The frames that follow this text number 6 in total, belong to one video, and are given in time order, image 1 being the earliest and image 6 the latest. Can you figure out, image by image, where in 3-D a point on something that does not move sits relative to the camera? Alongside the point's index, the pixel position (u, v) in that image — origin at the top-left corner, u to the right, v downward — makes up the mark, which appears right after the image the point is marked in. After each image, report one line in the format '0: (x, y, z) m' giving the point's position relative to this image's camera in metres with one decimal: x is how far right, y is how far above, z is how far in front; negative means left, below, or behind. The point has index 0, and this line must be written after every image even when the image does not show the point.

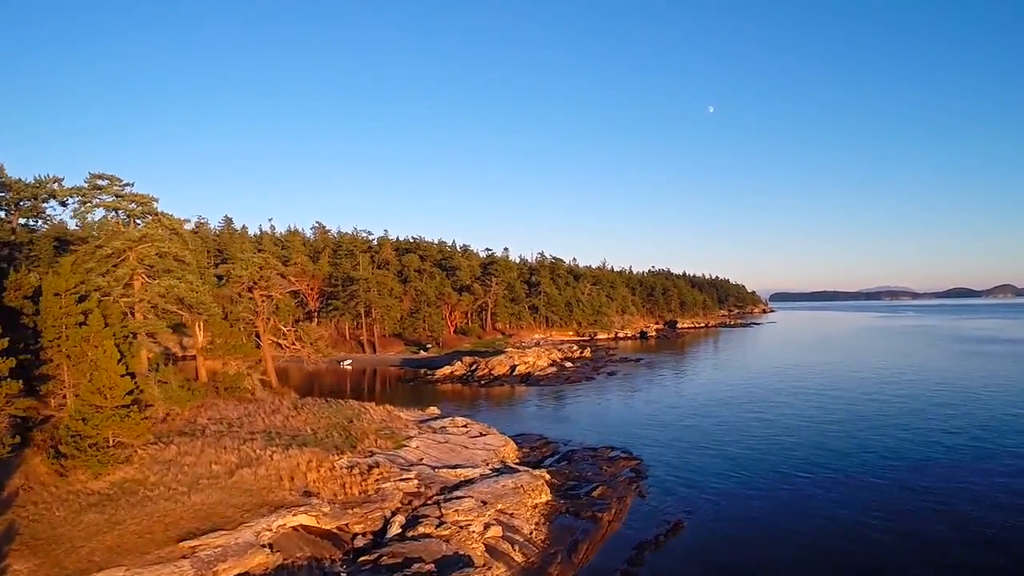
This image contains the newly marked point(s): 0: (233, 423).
0: (-8.3, -4.0, +18.7) m
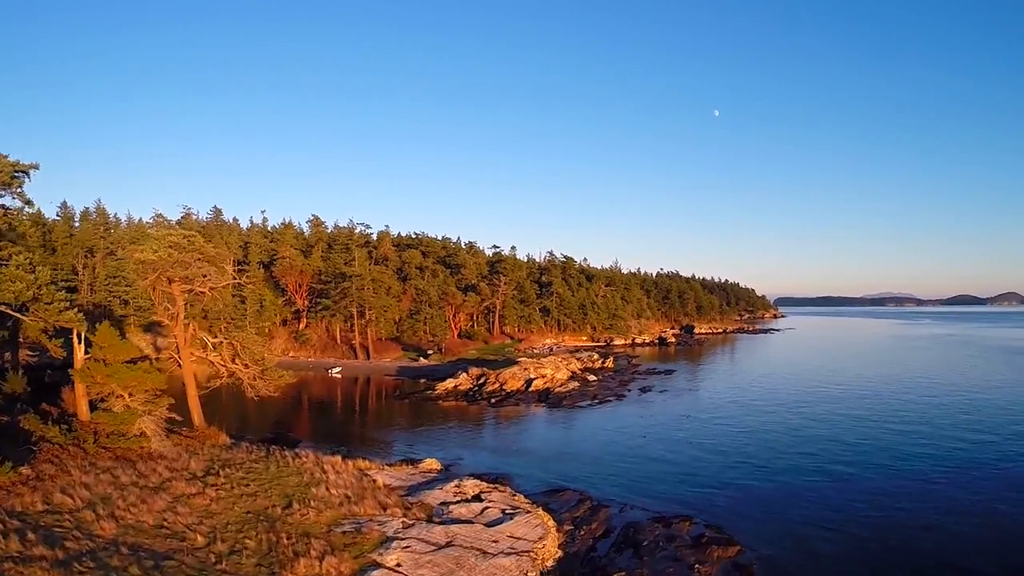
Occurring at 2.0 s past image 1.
0: (-7.3, -3.8, +10.1) m
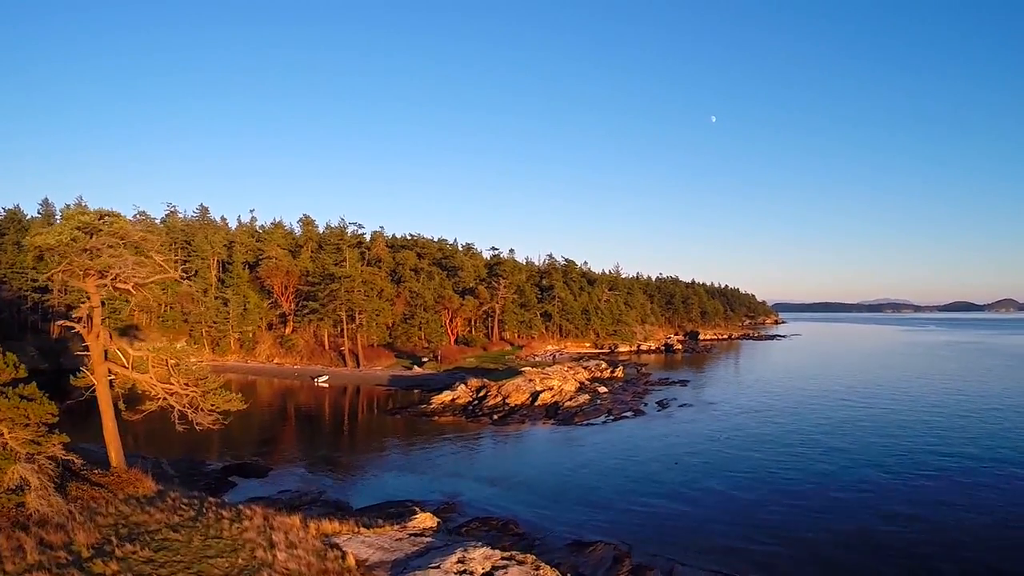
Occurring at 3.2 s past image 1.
0: (-6.8, -3.7, +5.5) m
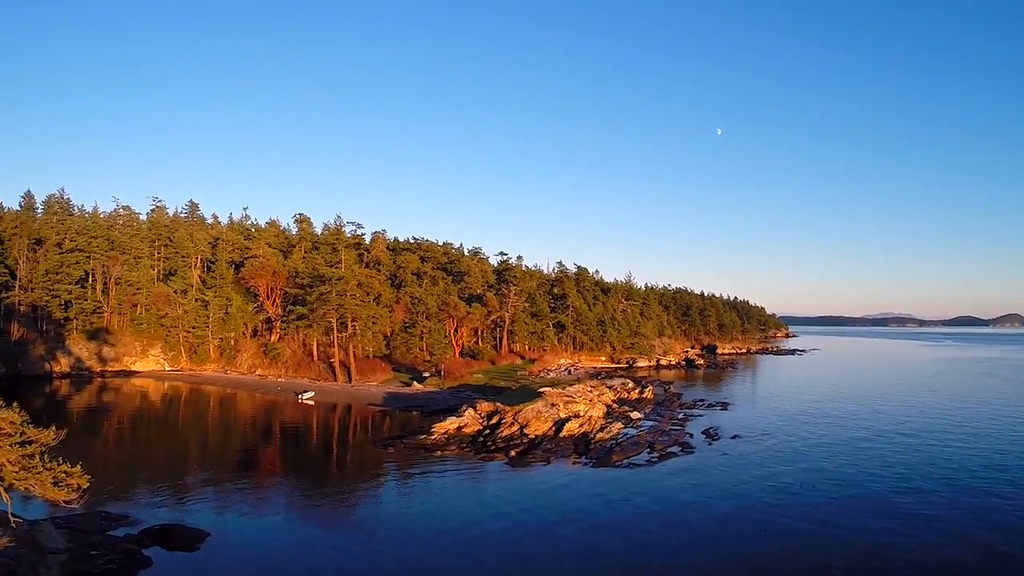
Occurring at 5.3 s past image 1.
0: (-5.9, -3.4, -1.7) m
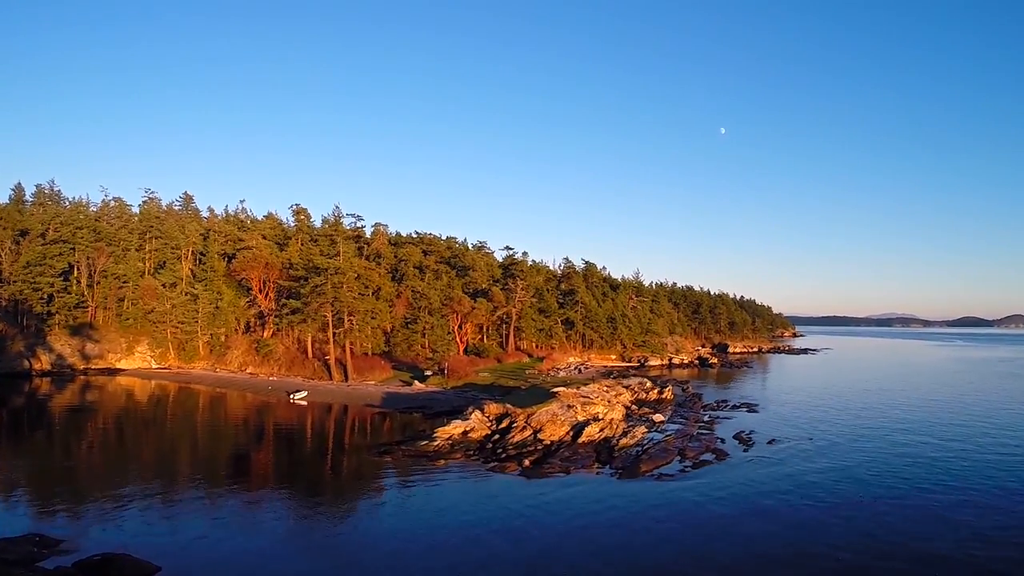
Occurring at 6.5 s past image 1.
0: (-5.5, -2.8, -5.3) m
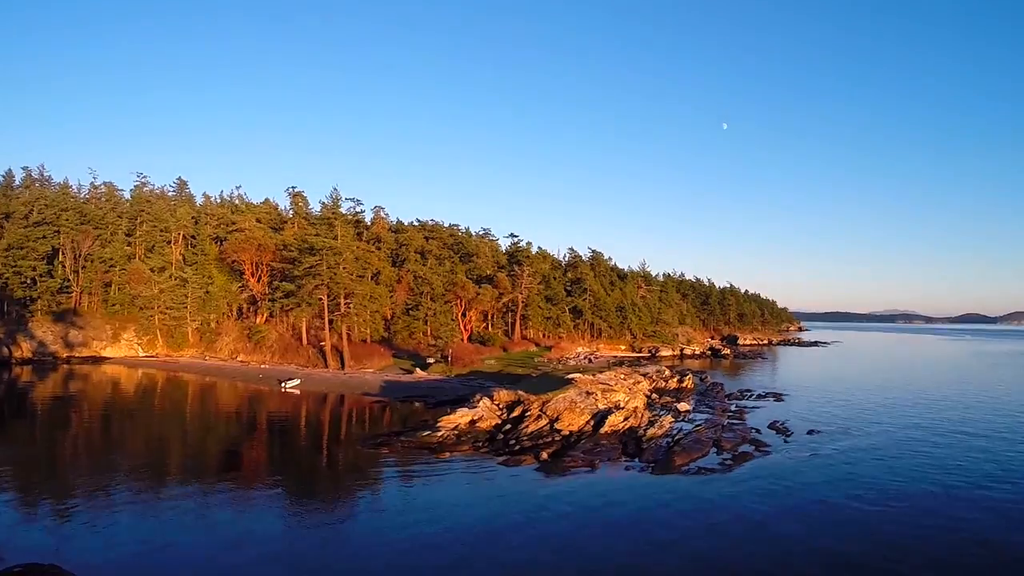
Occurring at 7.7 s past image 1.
0: (-5.0, -1.9, -8.6) m
